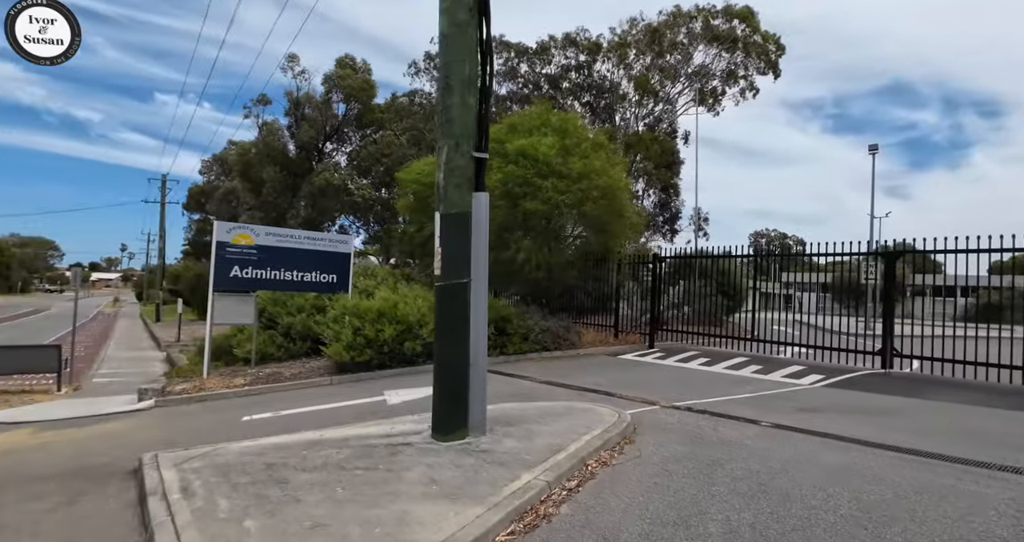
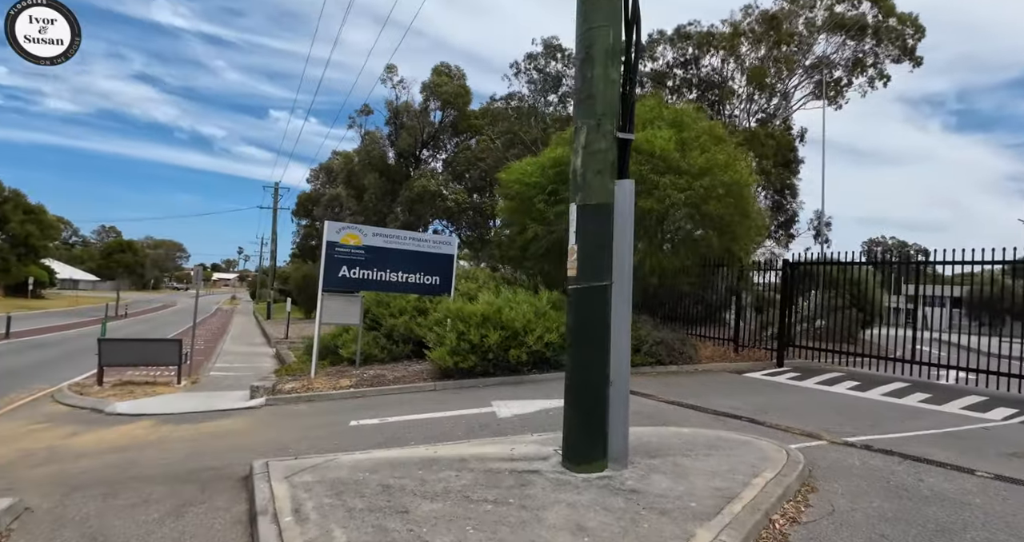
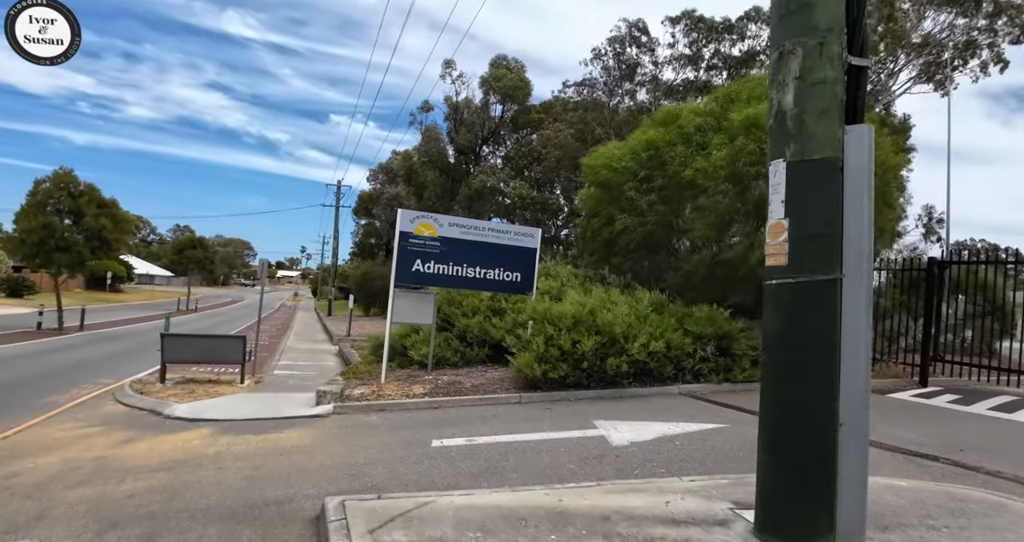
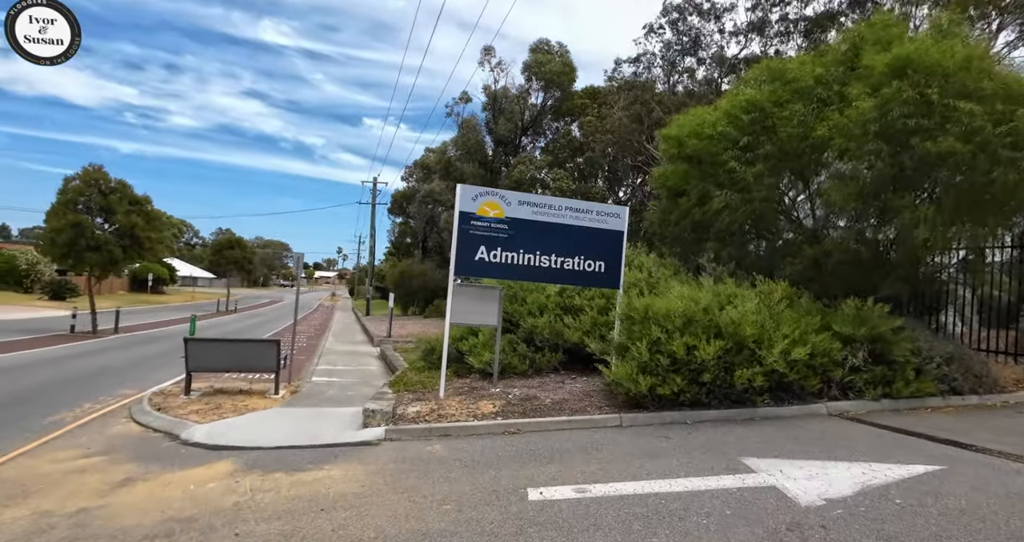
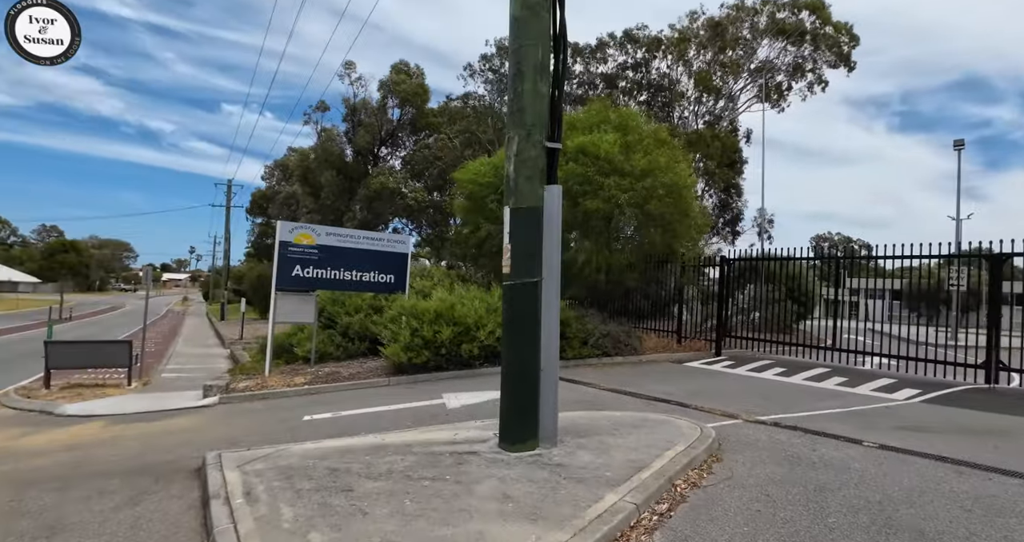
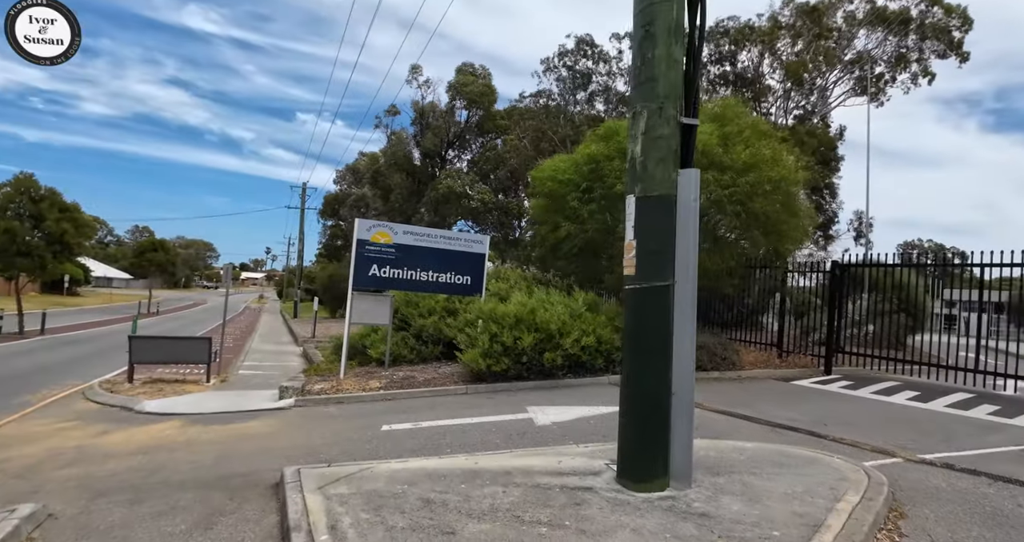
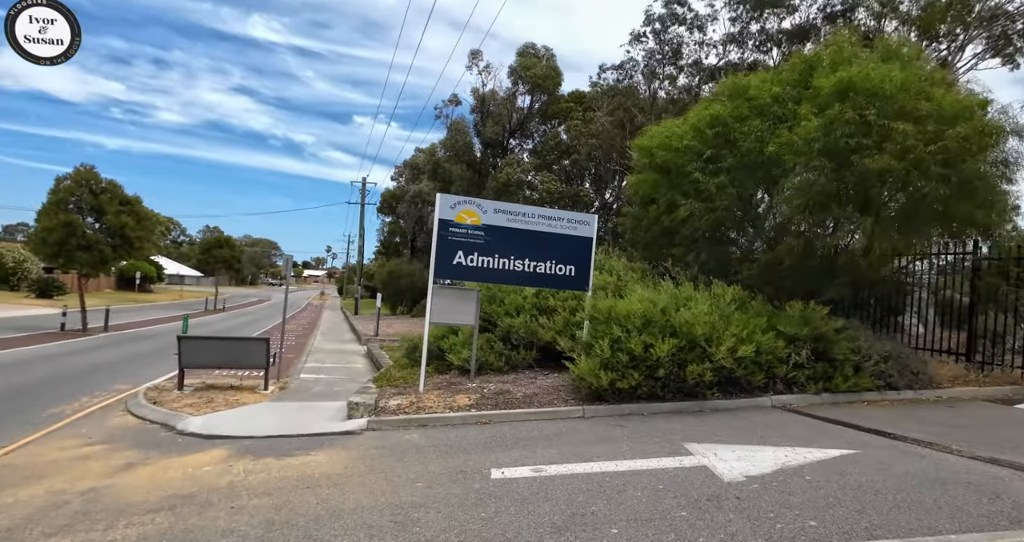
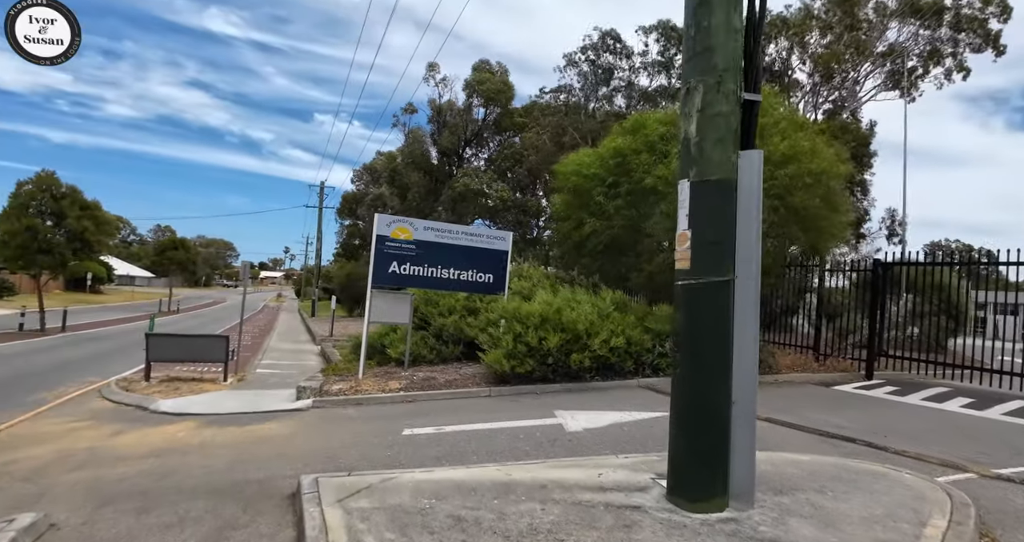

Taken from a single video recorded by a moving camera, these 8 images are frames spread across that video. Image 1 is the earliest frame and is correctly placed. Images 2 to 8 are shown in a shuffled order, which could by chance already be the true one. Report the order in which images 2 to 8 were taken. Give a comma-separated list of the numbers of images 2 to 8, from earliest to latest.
5, 2, 6, 8, 3, 7, 4
